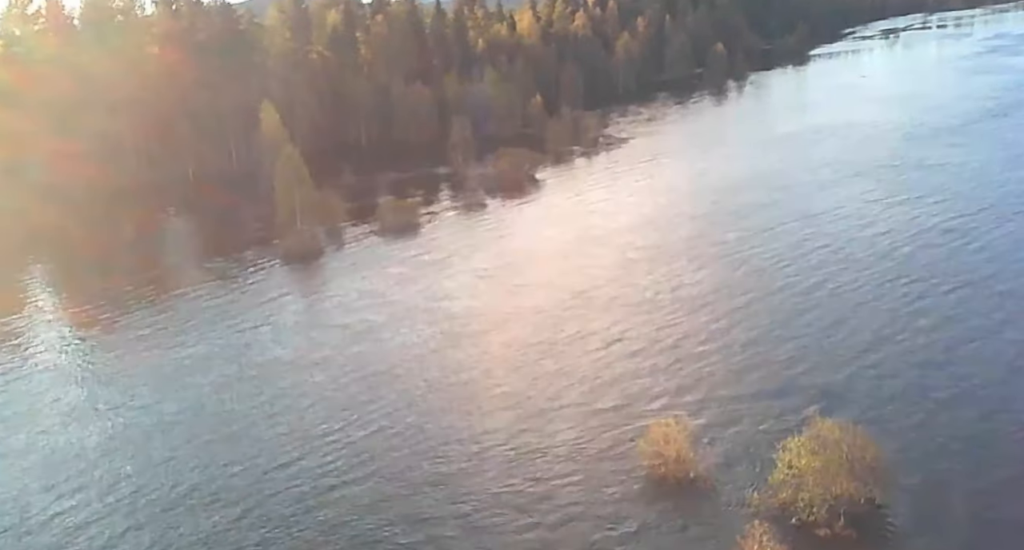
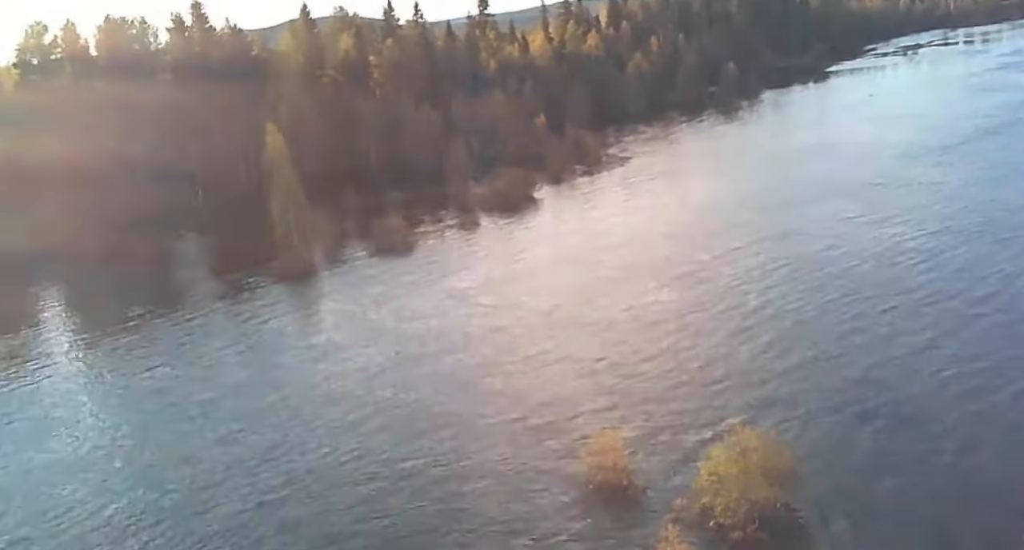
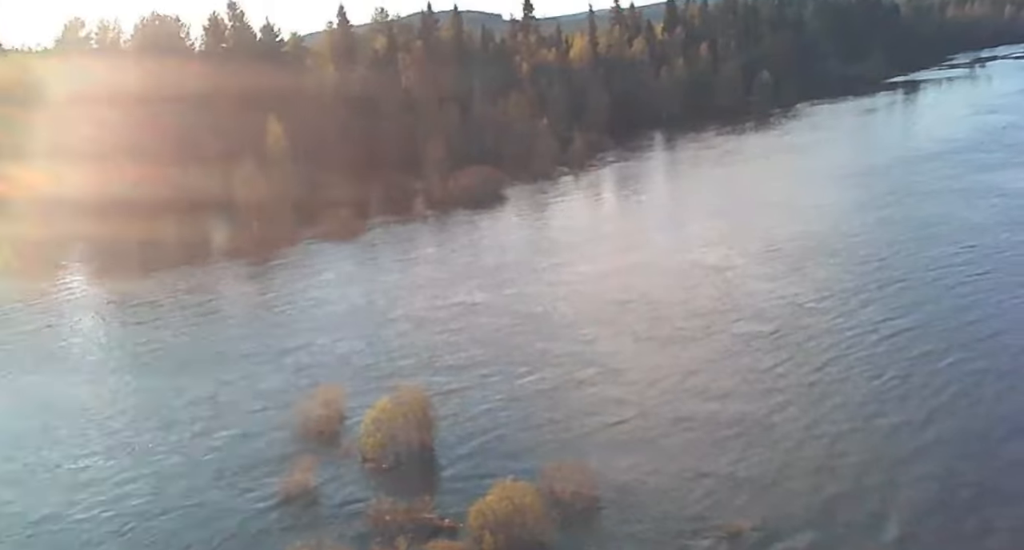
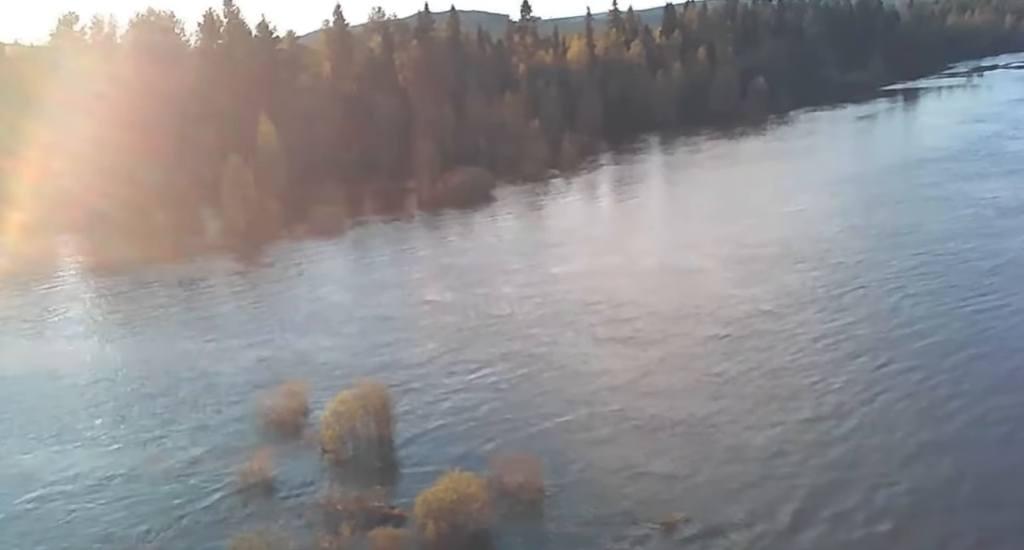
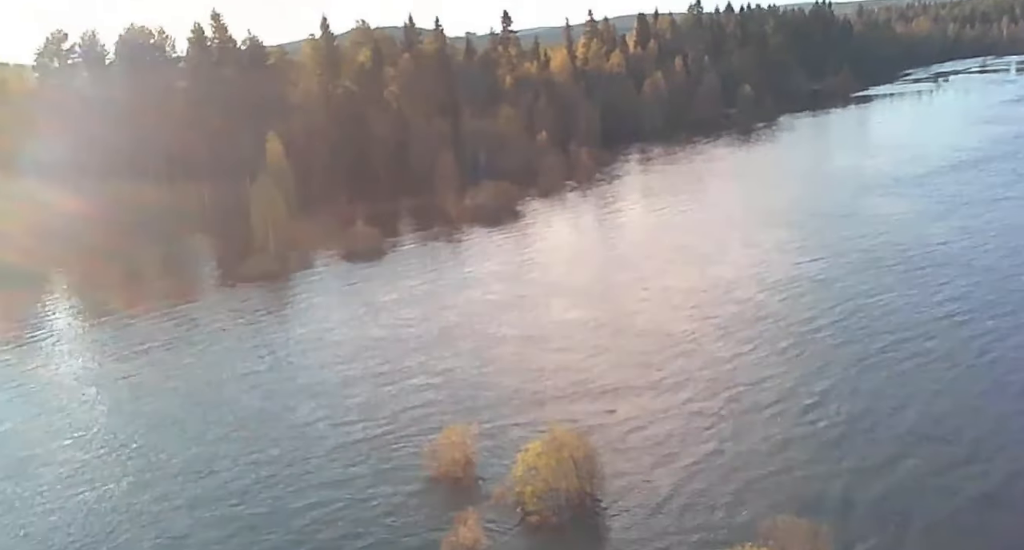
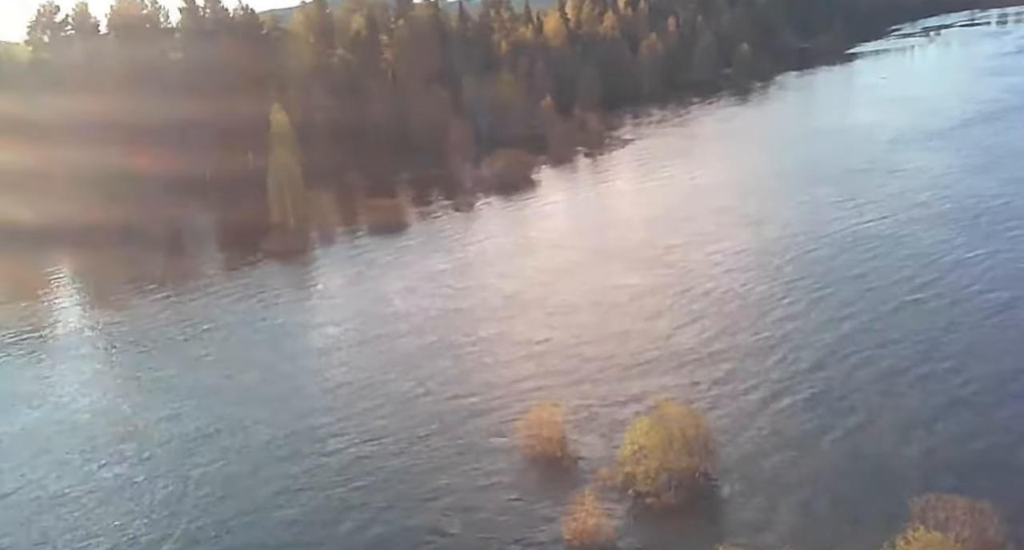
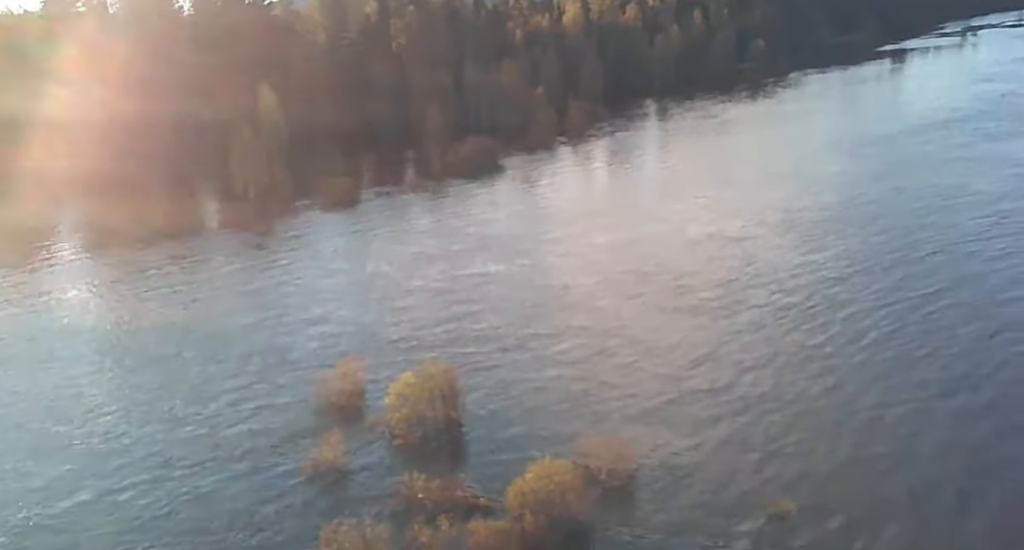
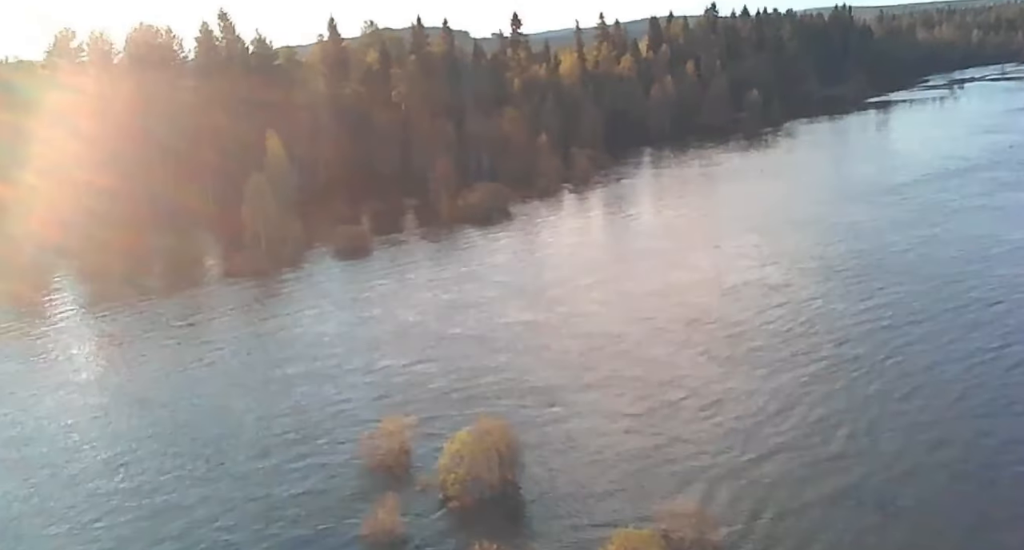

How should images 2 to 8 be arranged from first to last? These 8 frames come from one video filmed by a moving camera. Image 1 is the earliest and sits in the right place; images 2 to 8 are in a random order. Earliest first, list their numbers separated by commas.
2, 6, 5, 8, 7, 3, 4
